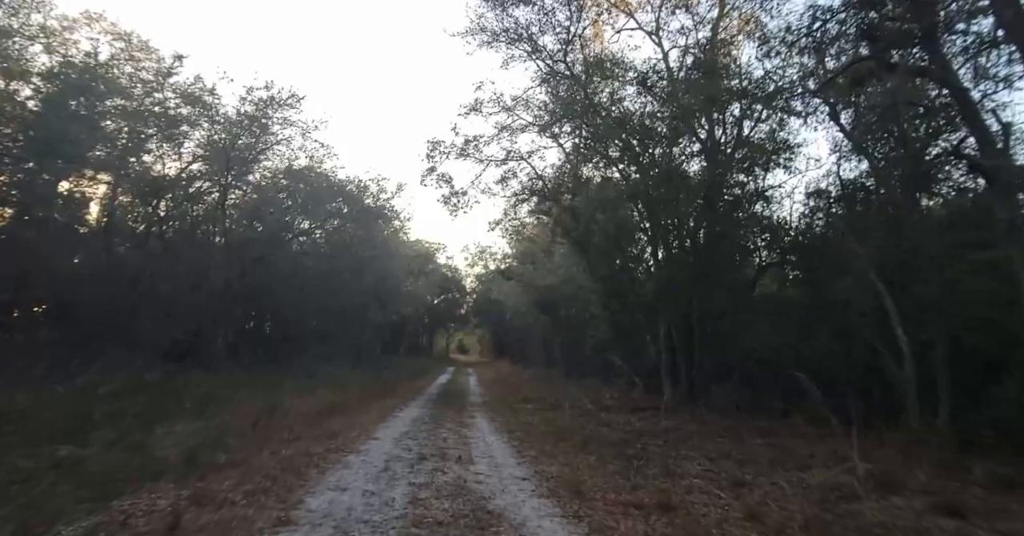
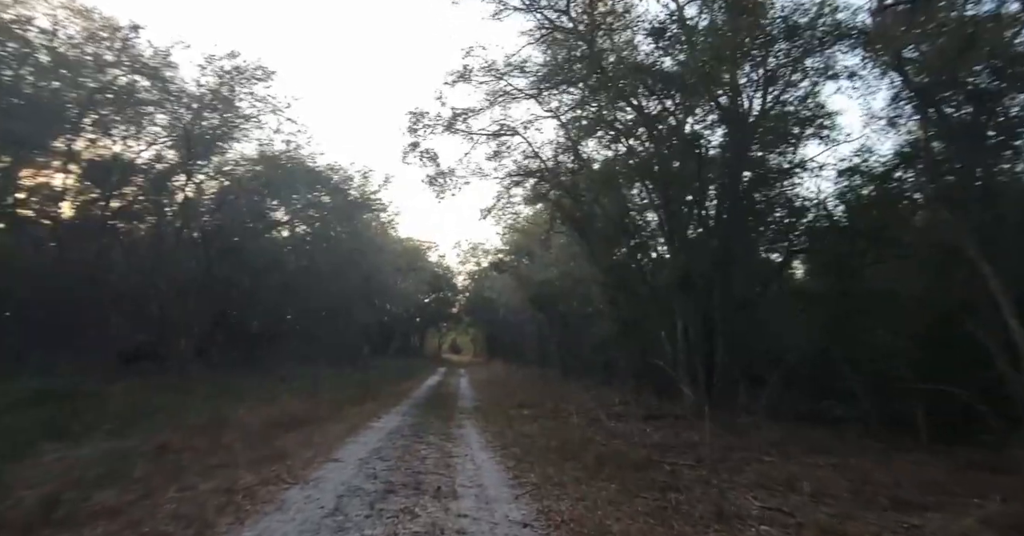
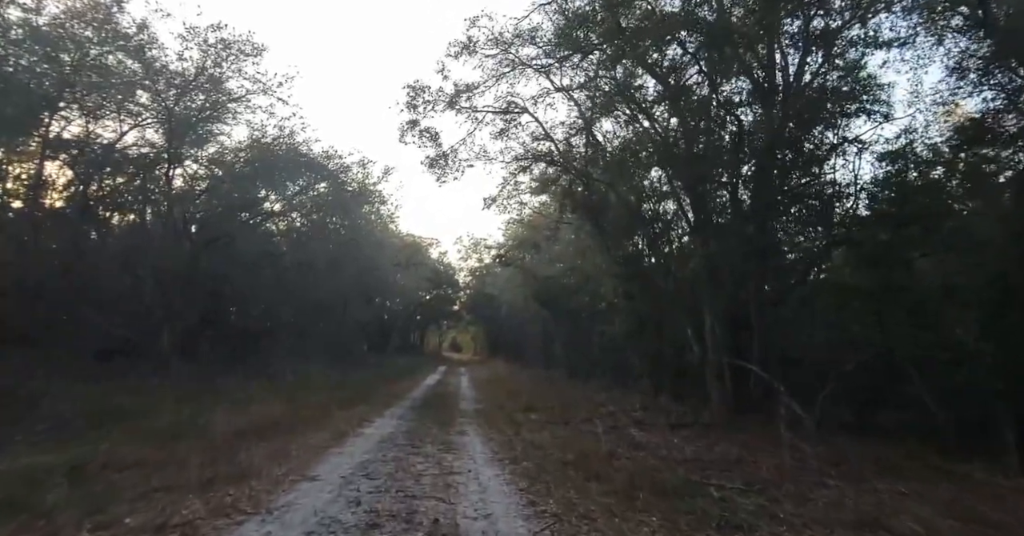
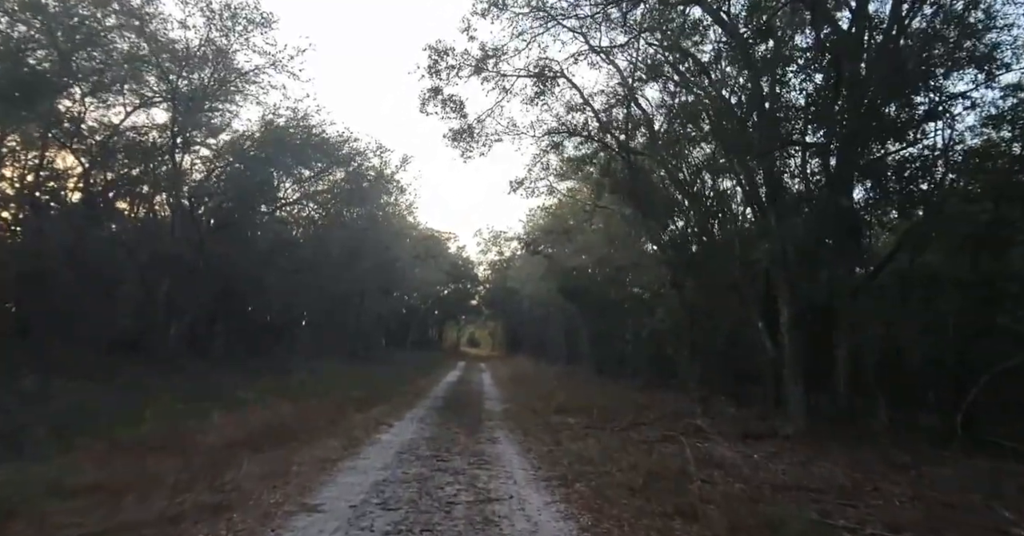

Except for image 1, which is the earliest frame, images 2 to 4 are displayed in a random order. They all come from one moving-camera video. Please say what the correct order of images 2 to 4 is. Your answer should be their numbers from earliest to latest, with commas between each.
2, 3, 4
